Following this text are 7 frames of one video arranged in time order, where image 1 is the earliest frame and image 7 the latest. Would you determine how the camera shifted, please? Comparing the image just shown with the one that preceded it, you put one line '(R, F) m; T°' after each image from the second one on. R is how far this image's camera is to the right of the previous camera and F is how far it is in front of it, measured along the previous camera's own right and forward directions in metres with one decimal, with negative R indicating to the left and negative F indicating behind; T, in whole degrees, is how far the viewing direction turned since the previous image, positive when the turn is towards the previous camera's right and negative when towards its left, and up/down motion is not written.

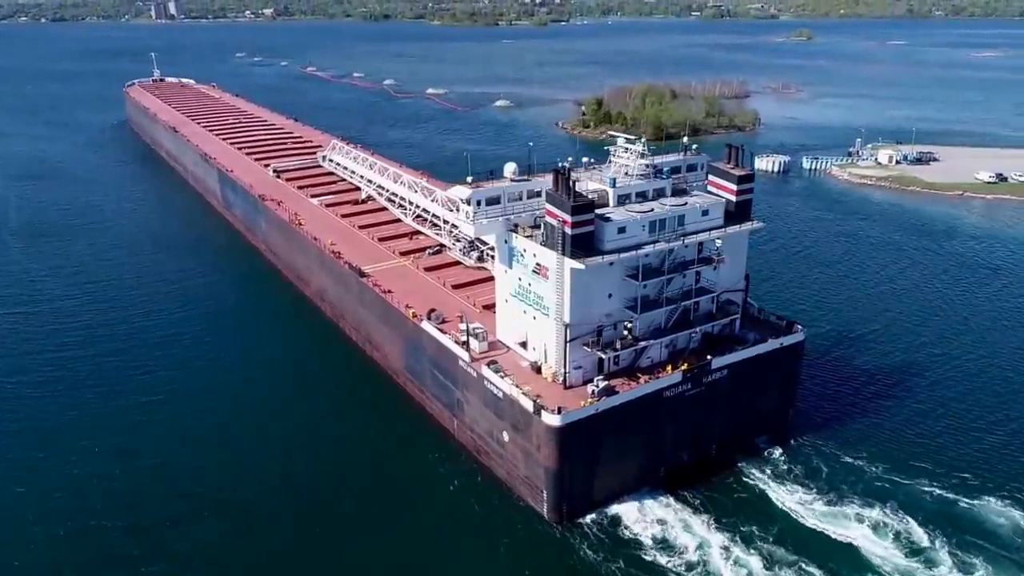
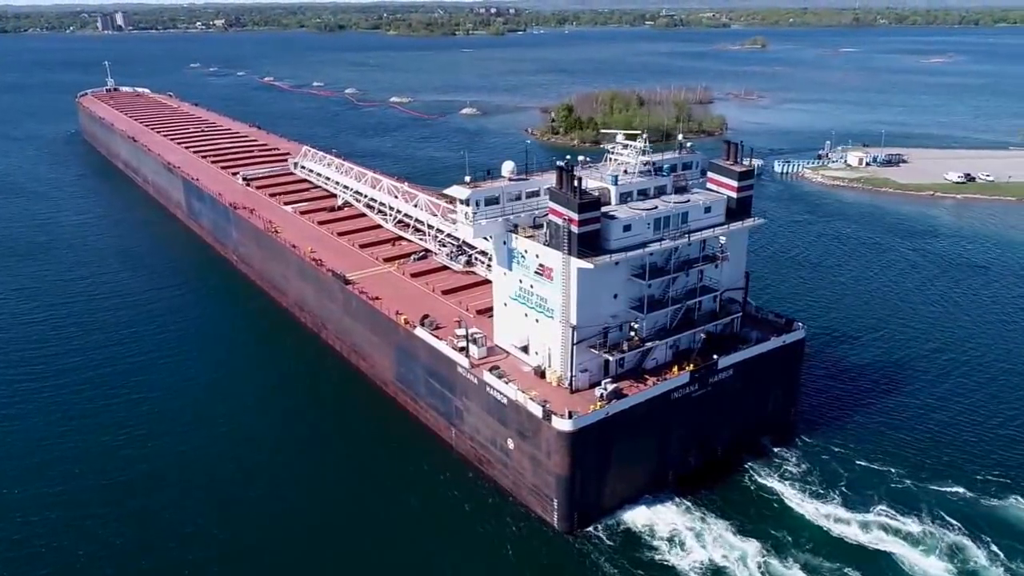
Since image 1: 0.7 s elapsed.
(-1.5, +1.0) m; +3°
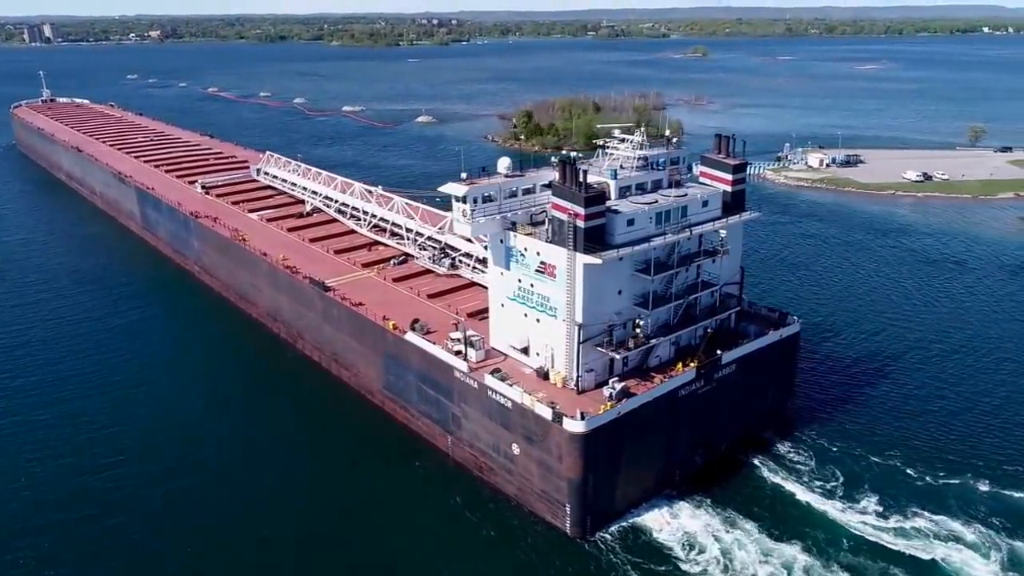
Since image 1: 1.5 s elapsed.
(-1.9, +1.0) m; +4°
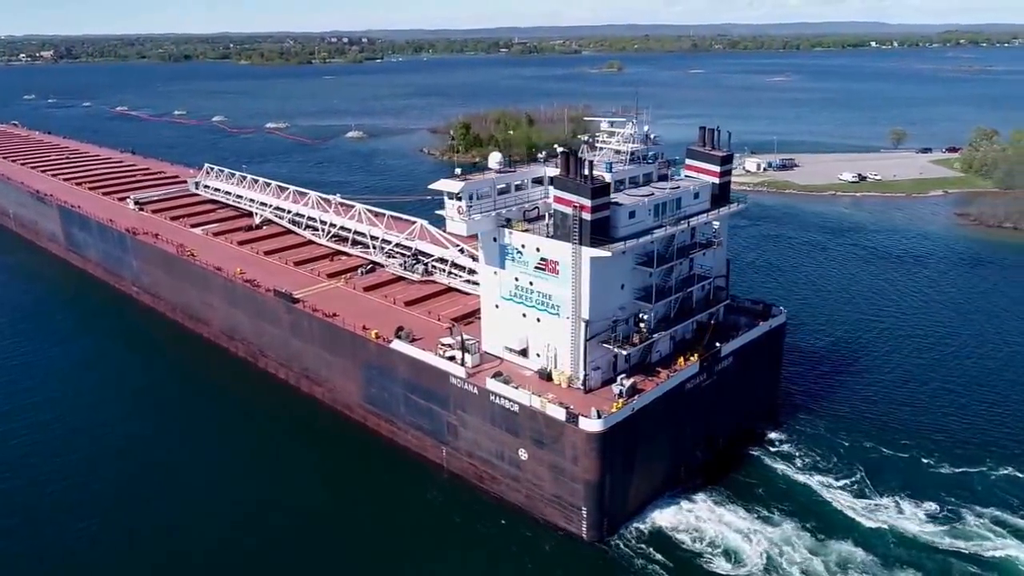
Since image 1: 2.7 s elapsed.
(-2.7, +1.2) m; +6°
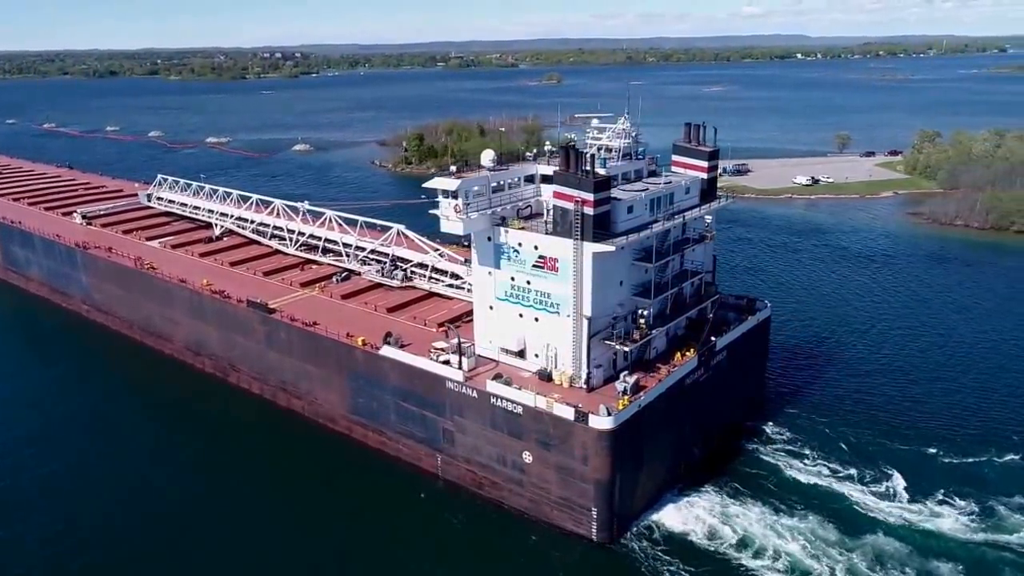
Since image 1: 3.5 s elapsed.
(-1.9, +0.7) m; +4°
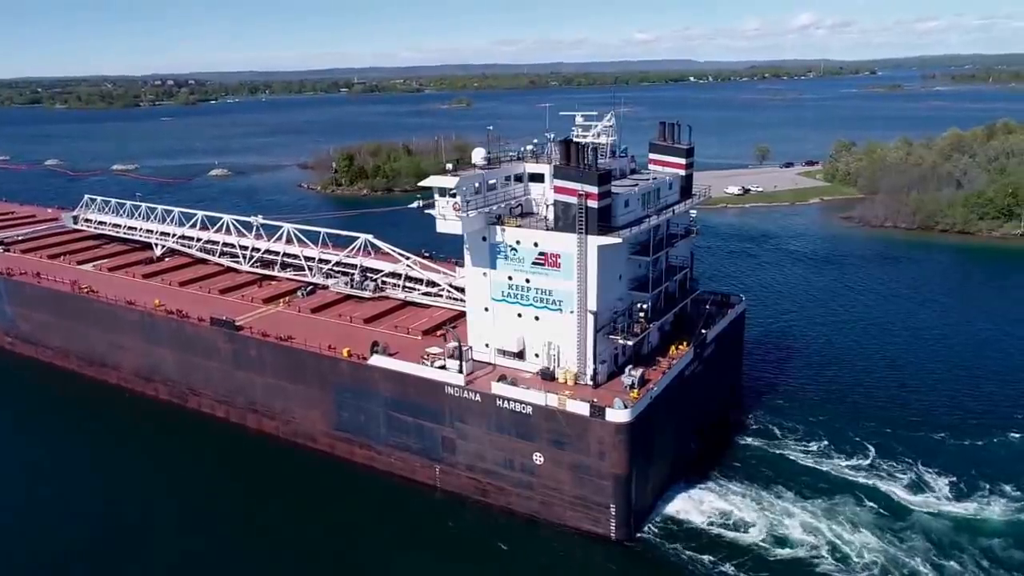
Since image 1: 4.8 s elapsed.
(-2.9, +0.7) m; +7°
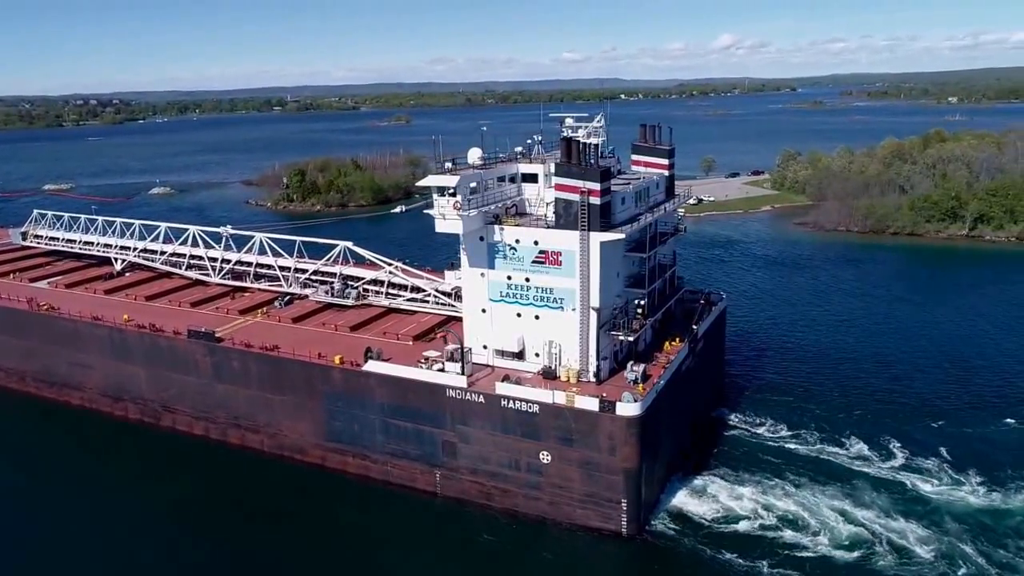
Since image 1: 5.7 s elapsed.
(-2.0, +0.2) m; +5°
